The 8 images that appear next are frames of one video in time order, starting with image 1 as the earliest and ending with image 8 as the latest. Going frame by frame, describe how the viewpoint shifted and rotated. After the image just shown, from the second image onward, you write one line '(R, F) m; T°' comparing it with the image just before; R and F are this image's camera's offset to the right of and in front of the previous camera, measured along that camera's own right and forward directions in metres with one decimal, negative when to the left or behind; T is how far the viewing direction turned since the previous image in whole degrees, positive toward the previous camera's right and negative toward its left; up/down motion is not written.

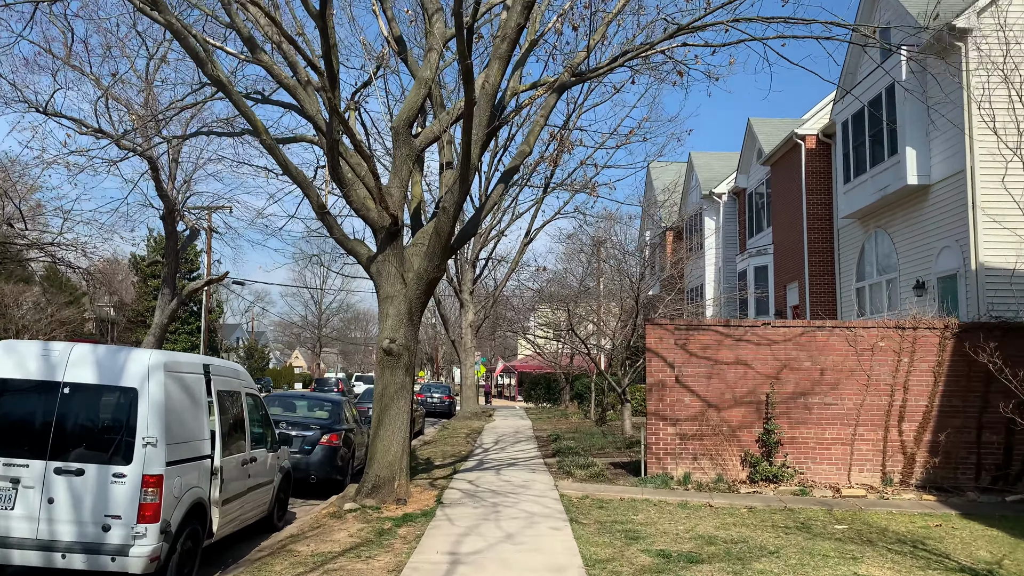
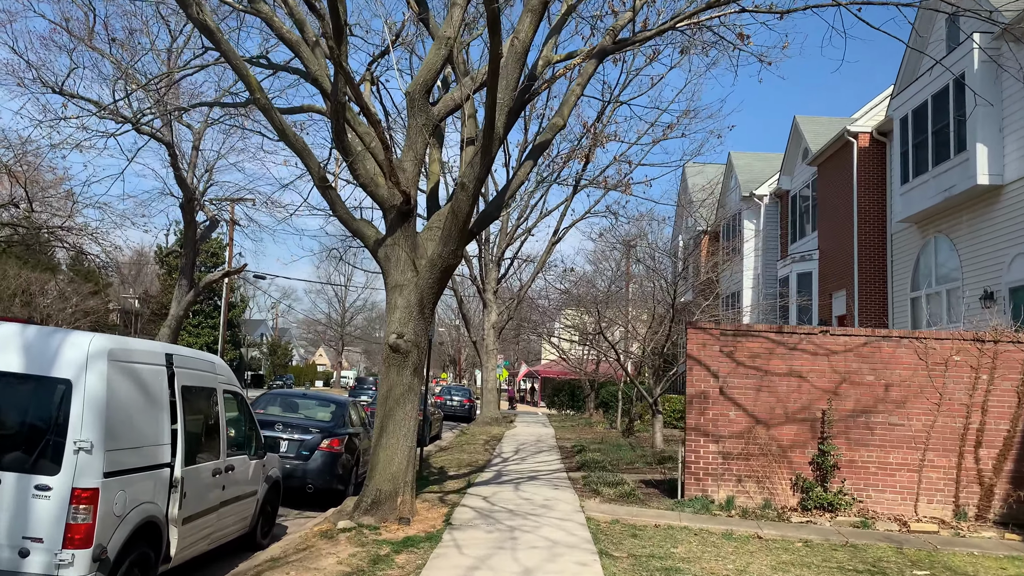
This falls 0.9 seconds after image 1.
(0.0, +1.0) m; -2°
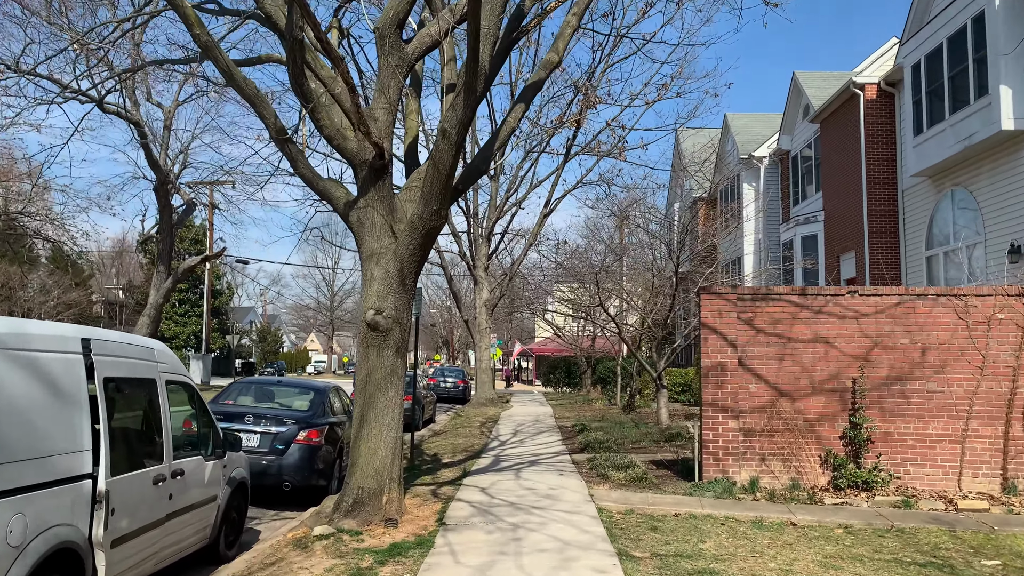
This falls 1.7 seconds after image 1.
(0.0, +0.9) m; +1°
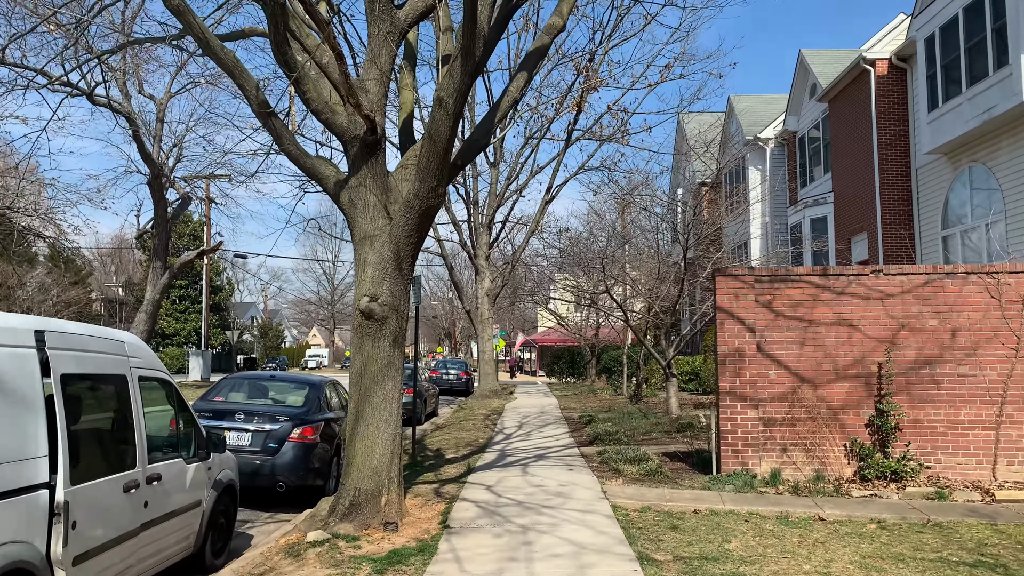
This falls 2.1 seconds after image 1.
(0.0, +0.4) m; 0°
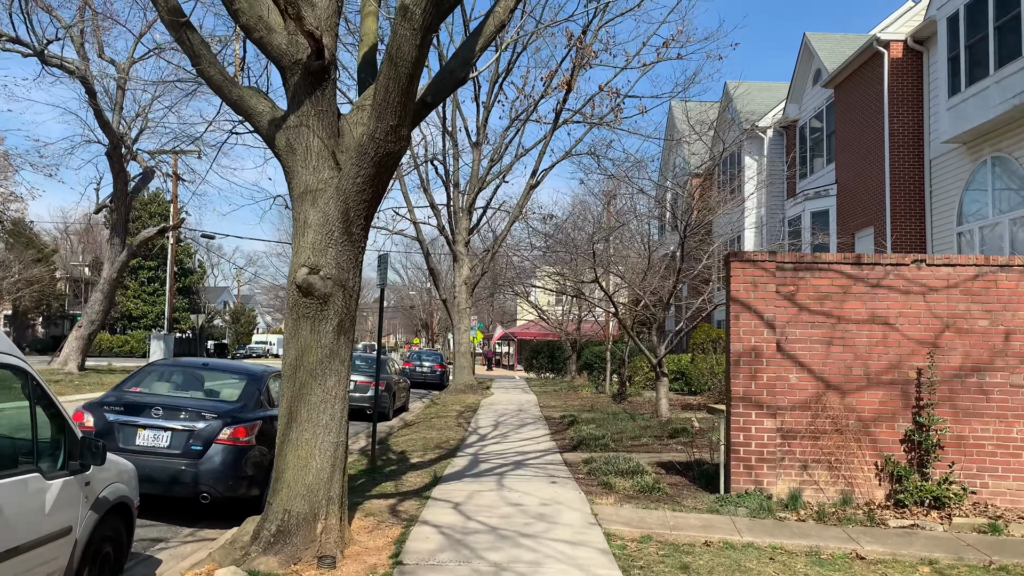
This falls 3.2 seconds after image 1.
(0.0, +1.2) m; +1°
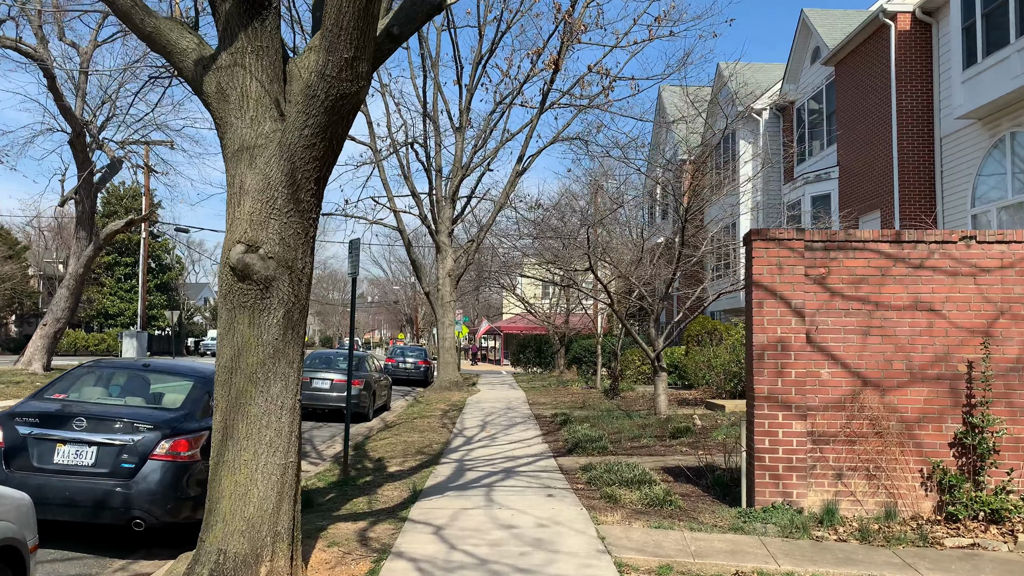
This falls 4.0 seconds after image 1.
(0.0, +0.9) m; +1°
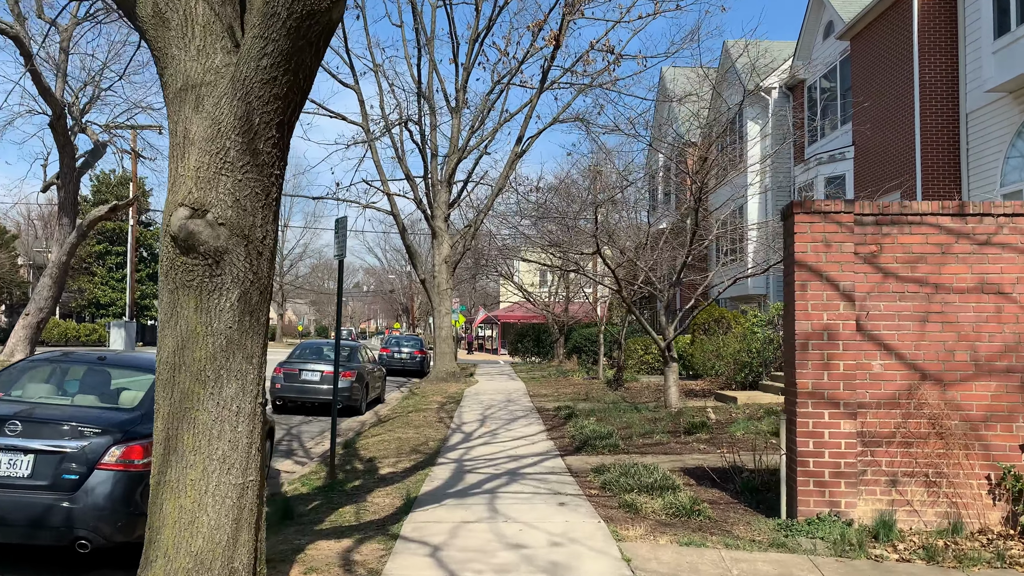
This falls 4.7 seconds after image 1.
(-0.1, +0.7) m; 0°
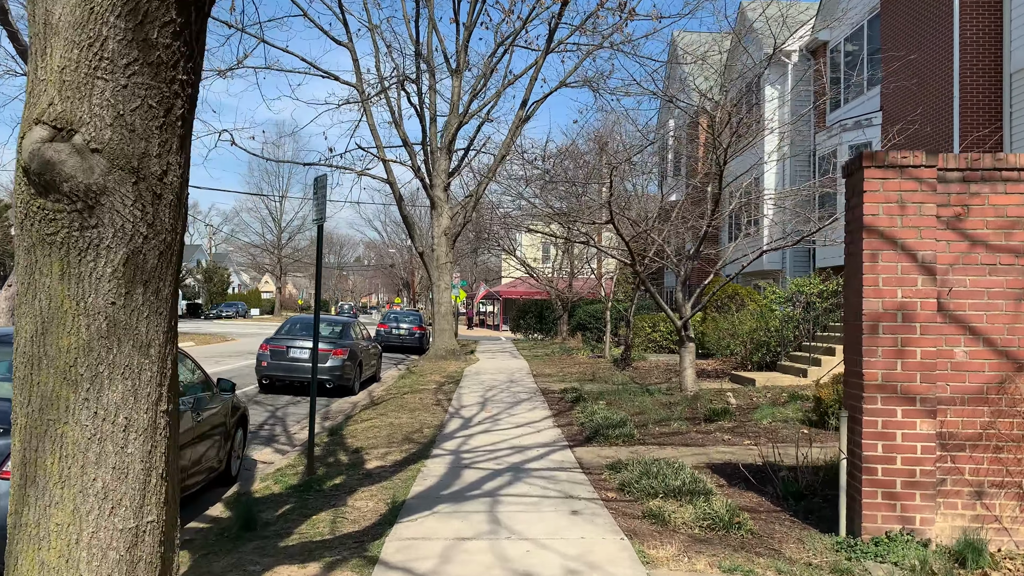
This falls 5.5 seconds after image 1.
(0.0, +0.9) m; 0°
